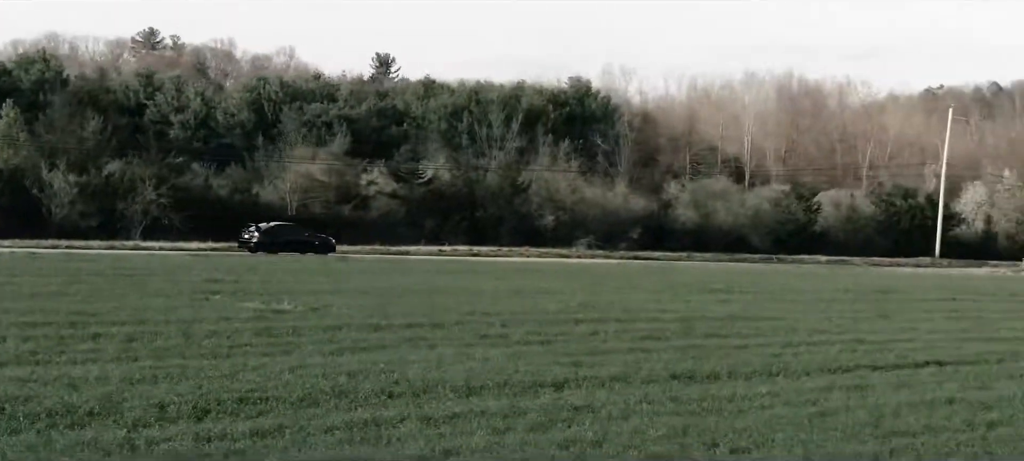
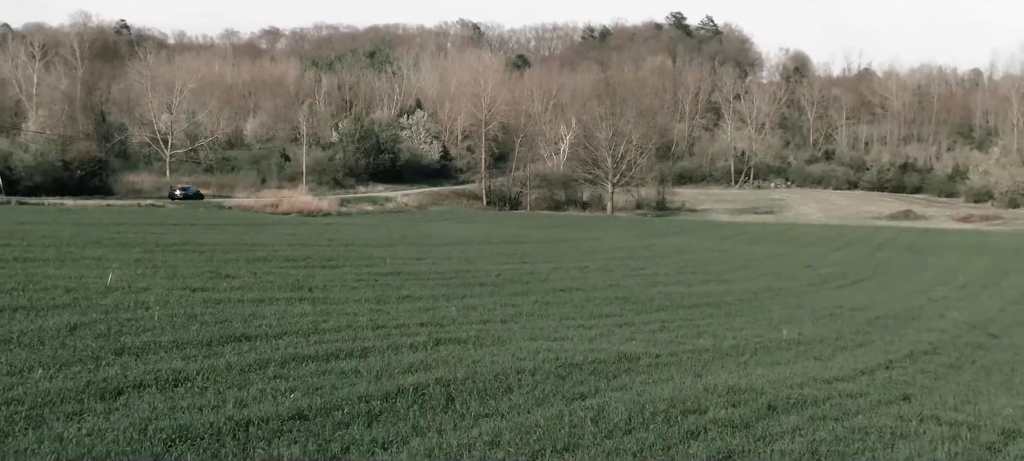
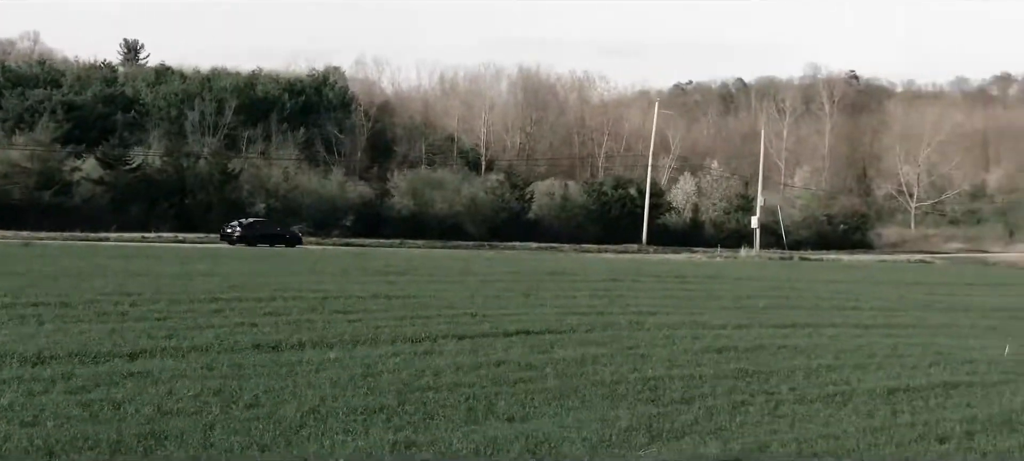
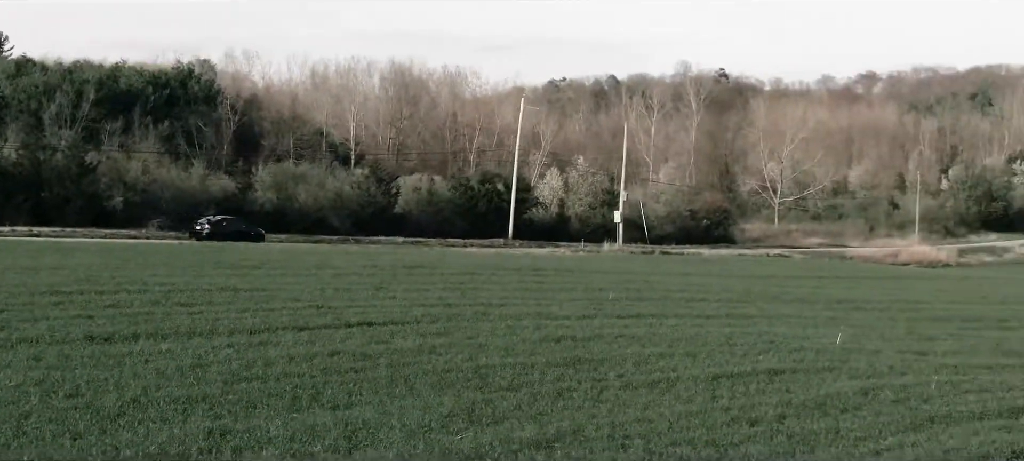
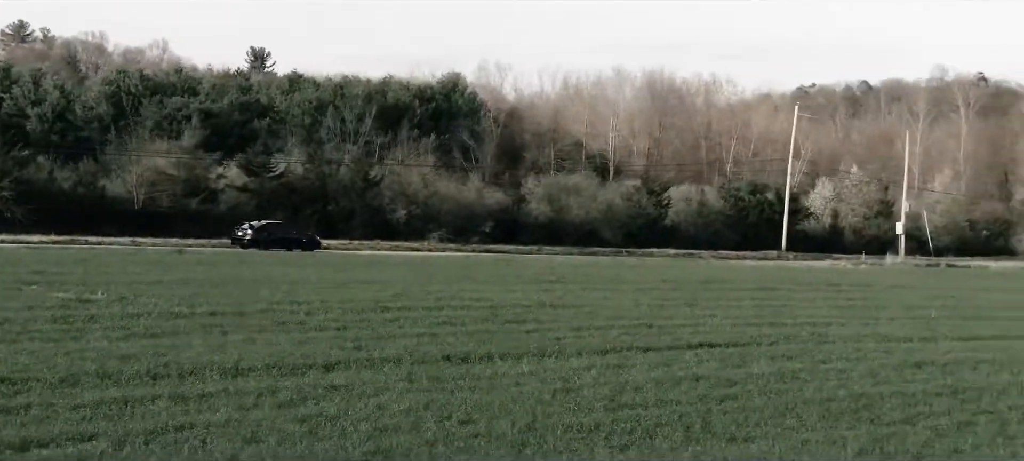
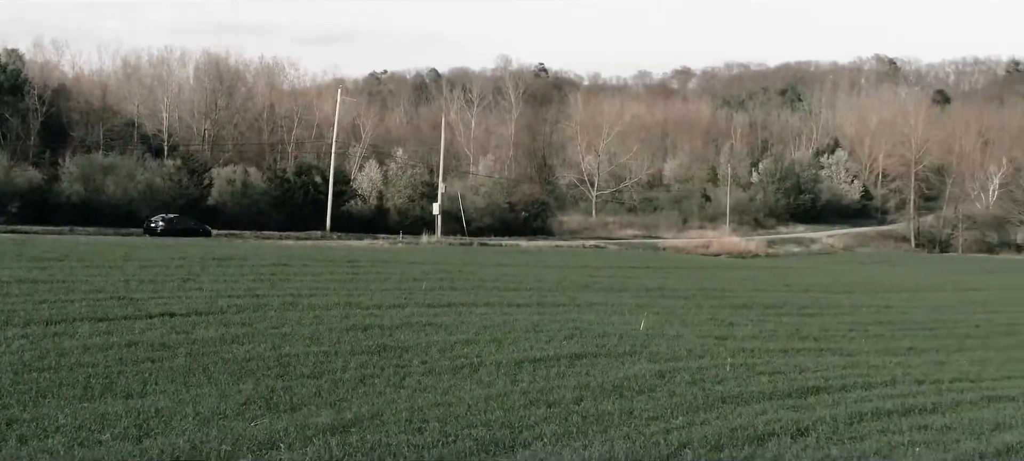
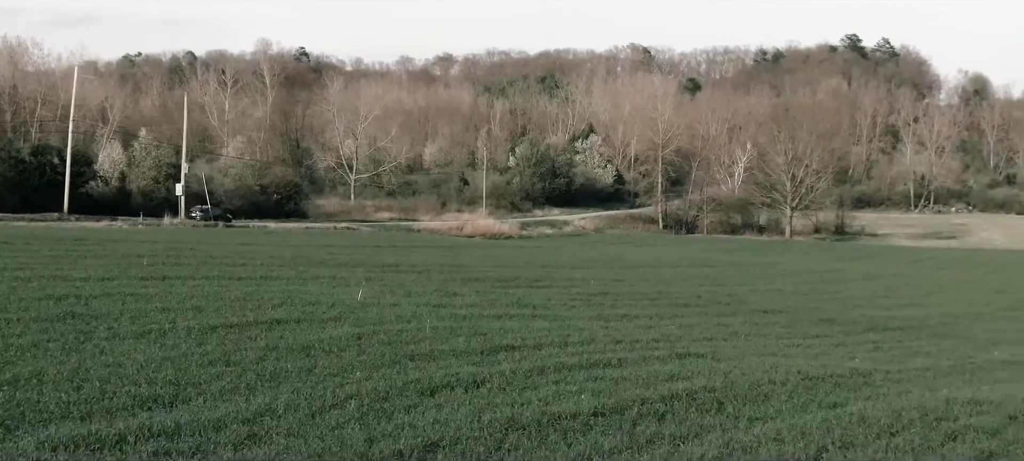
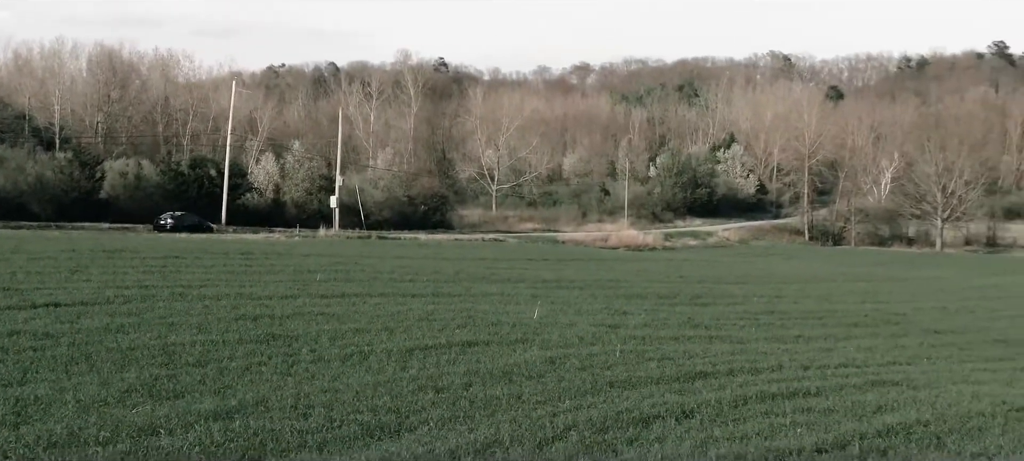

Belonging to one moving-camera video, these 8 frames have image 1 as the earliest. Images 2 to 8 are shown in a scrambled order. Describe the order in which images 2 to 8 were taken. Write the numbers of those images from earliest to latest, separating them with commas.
5, 3, 4, 6, 8, 7, 2
